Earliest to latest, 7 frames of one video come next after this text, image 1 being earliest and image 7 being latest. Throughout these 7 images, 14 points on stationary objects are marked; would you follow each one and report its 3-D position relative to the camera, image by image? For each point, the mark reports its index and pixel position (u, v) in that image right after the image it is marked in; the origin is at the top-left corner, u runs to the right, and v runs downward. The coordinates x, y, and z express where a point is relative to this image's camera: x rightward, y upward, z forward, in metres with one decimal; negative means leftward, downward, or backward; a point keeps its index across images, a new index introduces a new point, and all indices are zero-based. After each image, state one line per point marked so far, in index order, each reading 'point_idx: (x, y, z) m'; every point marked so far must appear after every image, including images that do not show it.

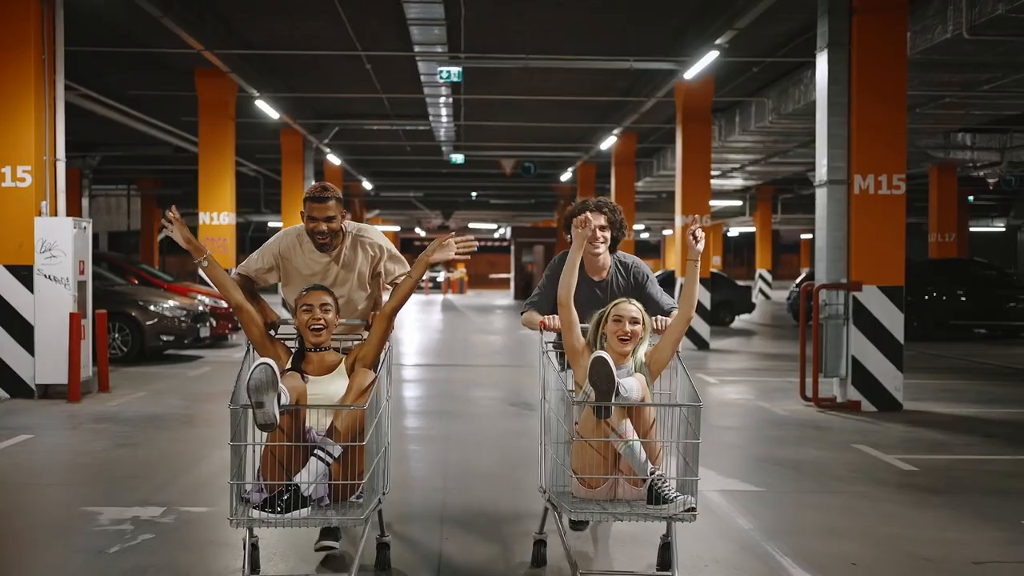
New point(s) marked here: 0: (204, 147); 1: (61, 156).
0: (-4.4, +2.1, +14.4) m
1: (-3.8, +1.1, +8.5) m
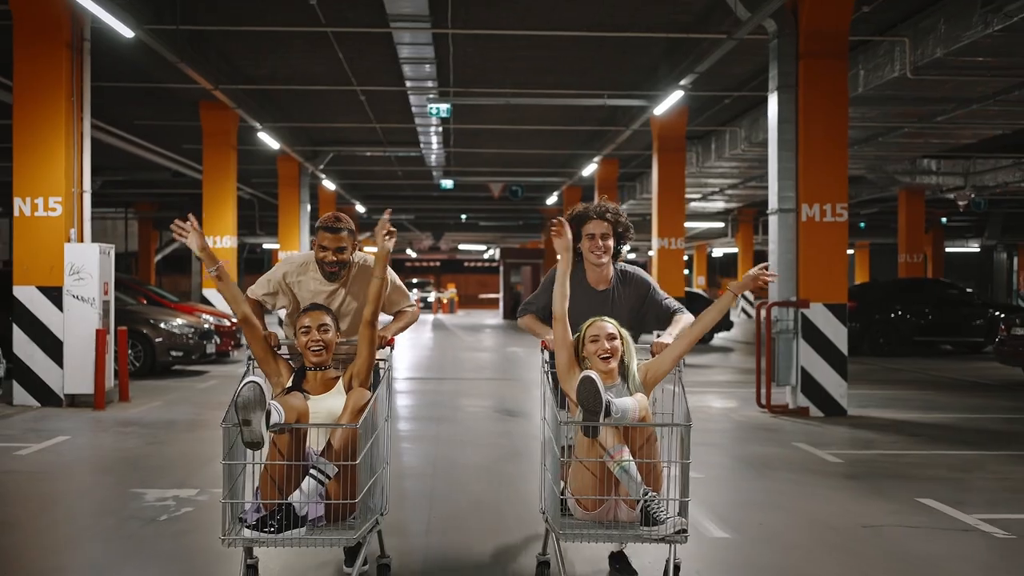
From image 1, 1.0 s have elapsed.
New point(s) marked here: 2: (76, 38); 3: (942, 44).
0: (-4.7, +1.8, +15.4) m
1: (-4.0, +0.9, +9.4) m
2: (-4.0, +2.3, +9.2) m
3: (+4.5, +2.6, +10.5) m
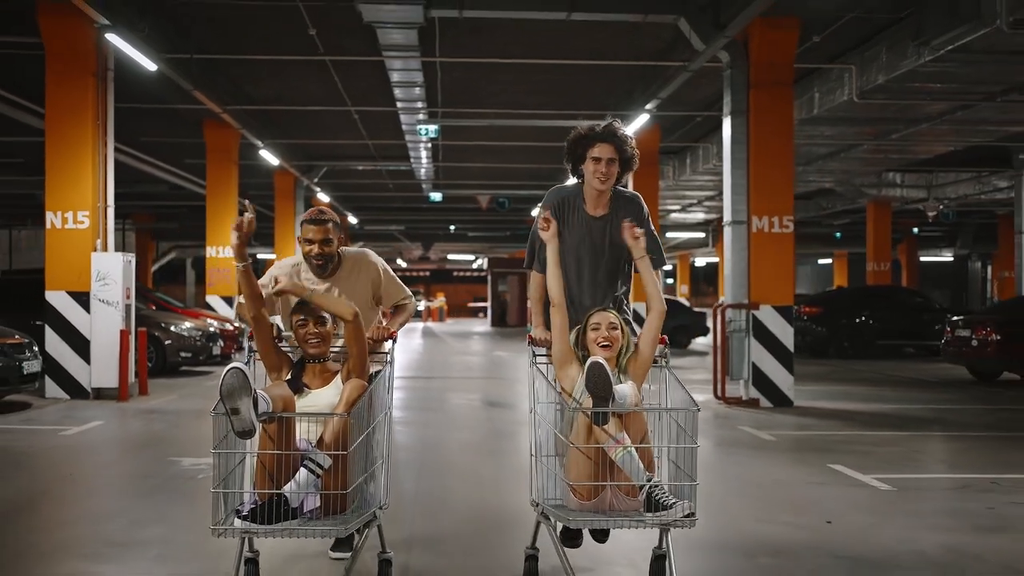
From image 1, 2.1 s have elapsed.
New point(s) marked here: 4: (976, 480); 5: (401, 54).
0: (-4.9, +1.7, +16.4) m
1: (-4.2, +0.9, +10.4) m
2: (-4.2, +2.3, +10.3) m
3: (+4.3, +2.5, +11.7) m
4: (+2.8, -1.2, +6.0) m
5: (-1.3, +2.6, +11.3) m
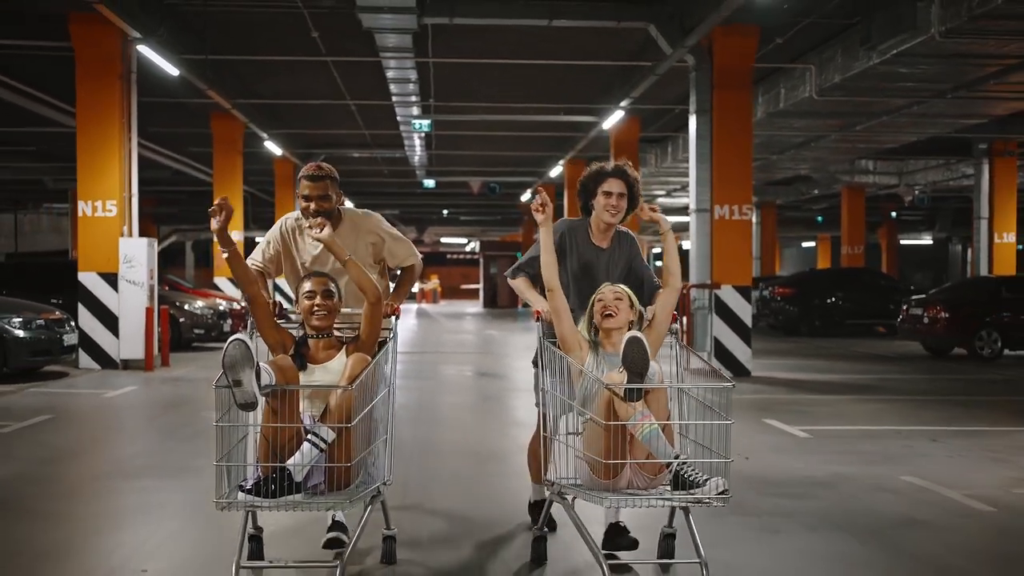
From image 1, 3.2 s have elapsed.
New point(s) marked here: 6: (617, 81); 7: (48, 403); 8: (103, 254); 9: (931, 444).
0: (-5.1, +2.0, +17.5) m
1: (-4.3, +1.1, +11.5) m
2: (-4.3, +2.5, +11.3) m
3: (+4.2, +2.8, +12.8) m
4: (+2.7, -1.0, +7.2) m
5: (-1.4, +2.9, +12.4) m
6: (+1.5, +2.9, +14.2) m
7: (-4.0, -1.0, +8.6) m
8: (-4.6, +0.4, +11.2) m
9: (+2.8, -1.0, +6.7) m
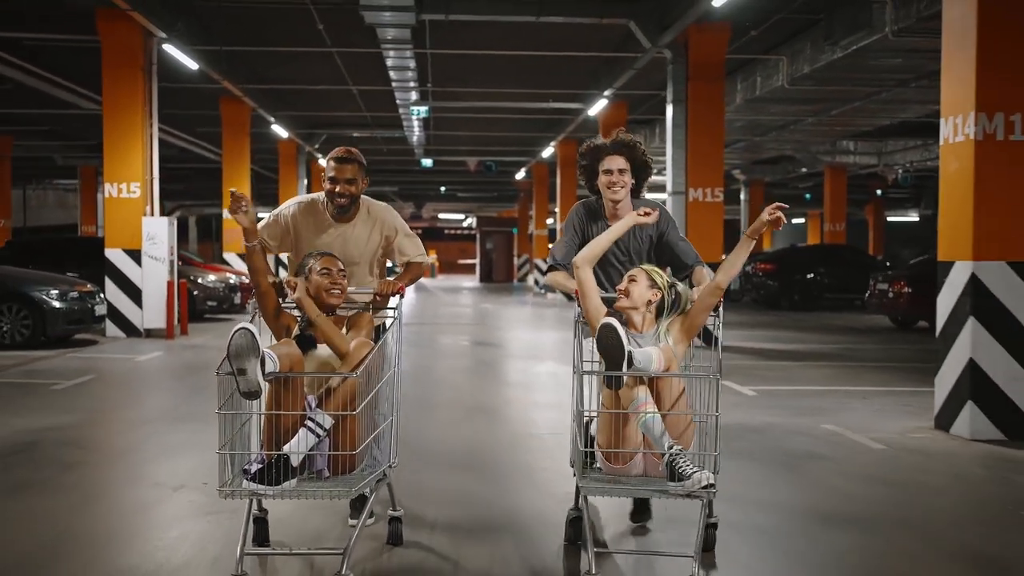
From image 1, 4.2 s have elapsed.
0: (-5.2, +2.4, +18.4) m
1: (-4.4, +1.4, +12.5) m
2: (-4.5, +2.8, +12.3) m
3: (+4.0, +3.1, +13.7) m
4: (+2.5, -0.9, +8.3) m
5: (-1.5, +3.2, +13.3) m
6: (+1.4, +3.3, +15.1) m
7: (-4.1, -0.8, +9.7) m
8: (-4.7, +0.7, +12.2) m
9: (+2.7, -0.9, +7.8) m
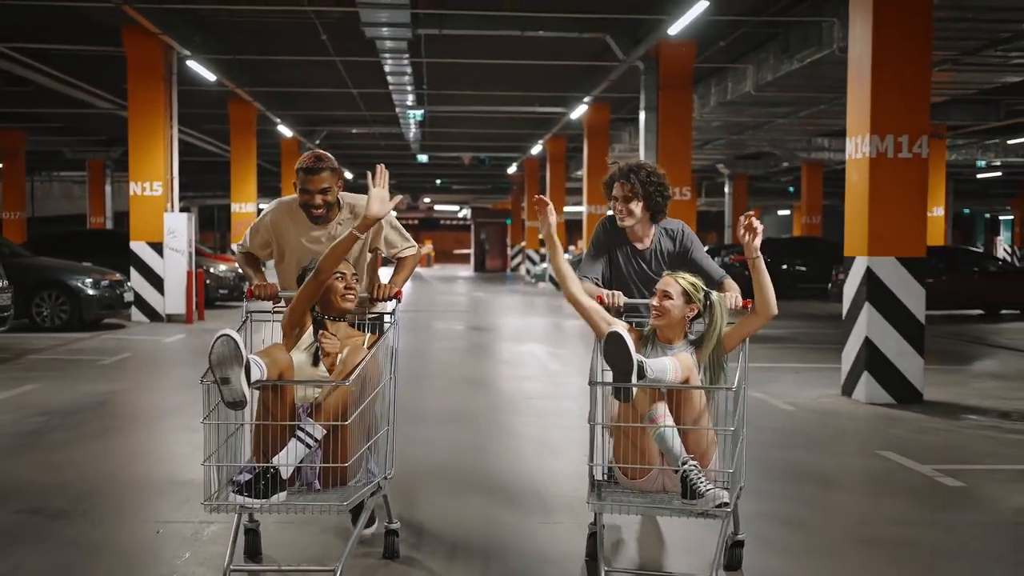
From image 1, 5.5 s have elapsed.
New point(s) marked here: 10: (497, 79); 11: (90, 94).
0: (-5.4, +2.7, +19.7) m
1: (-4.6, +1.6, +13.8) m
2: (-4.6, +2.9, +13.5) m
3: (+3.9, +3.2, +15.0) m
4: (+2.4, -0.8, +9.6) m
5: (-1.7, +3.3, +14.6) m
6: (+1.2, +3.4, +16.4) m
7: (-4.3, -0.6, +11.0) m
8: (-4.9, +0.8, +13.5) m
9: (+2.5, -0.8, +9.1) m
10: (-0.3, +3.5, +16.9) m
11: (-8.2, +3.8, +19.6) m
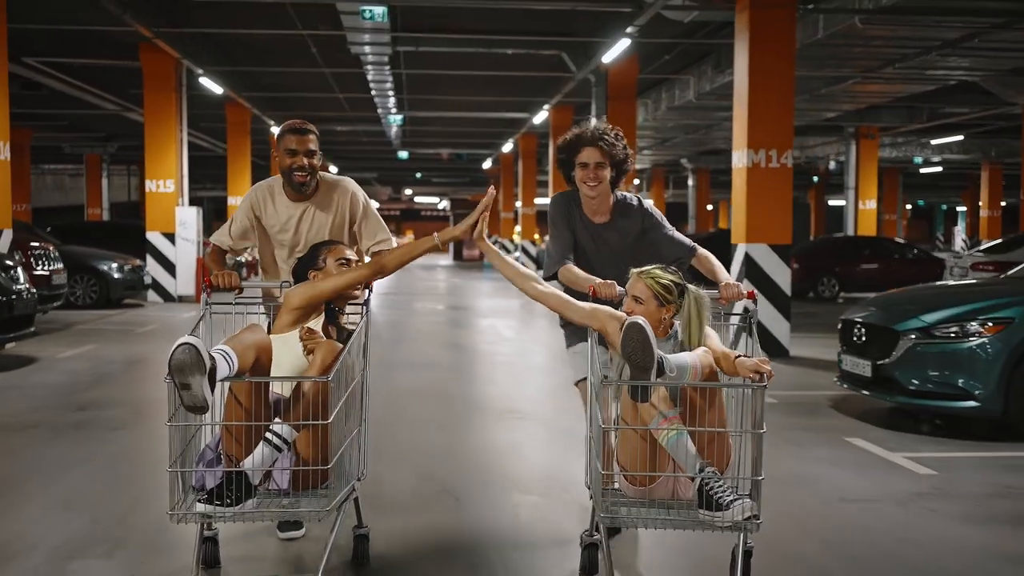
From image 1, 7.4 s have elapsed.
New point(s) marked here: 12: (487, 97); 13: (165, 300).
0: (-6.0, +3.0, +21.6) m
1: (-5.1, +1.8, +15.7) m
2: (-5.1, +3.2, +15.5) m
3: (+3.3, +3.5, +17.1) m
4: (+1.9, -0.6, +11.7) m
5: (-2.2, +3.6, +16.6) m
6: (+0.6, +3.7, +18.4) m
7: (-4.7, -0.4, +13.0) m
8: (-5.4, +1.1, +15.4) m
9: (+2.1, -0.6, +11.2) m
10: (-0.8, +3.8, +18.9) m
11: (-8.8, +4.1, +21.5) m
12: (-0.5, +3.8, +20.0) m
13: (-5.4, -0.2, +15.5) m
